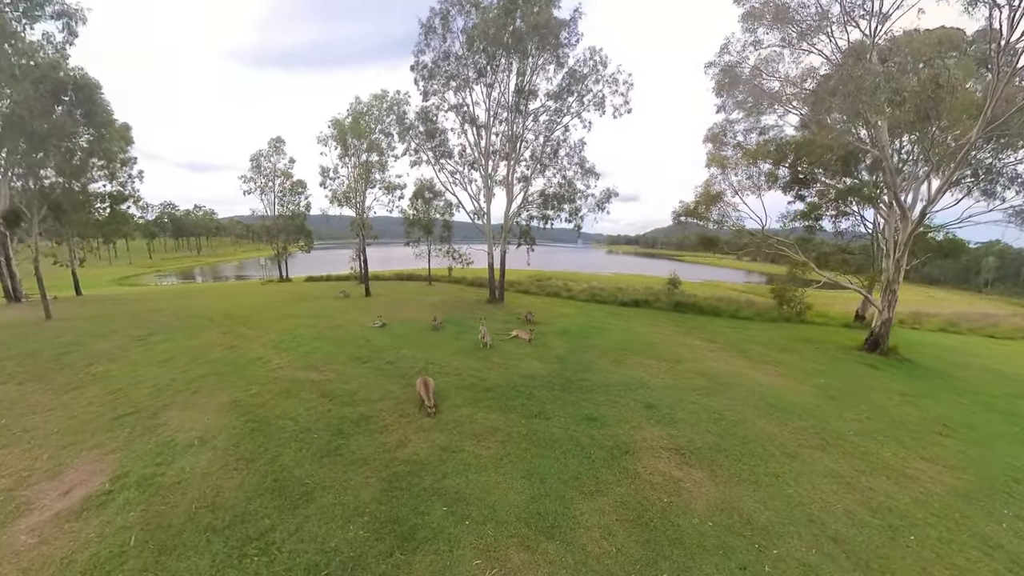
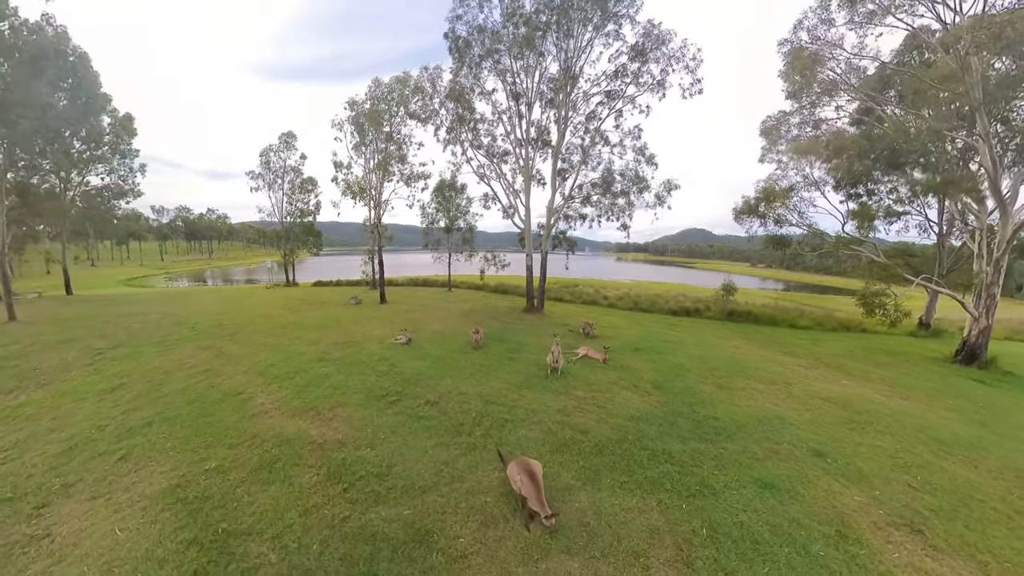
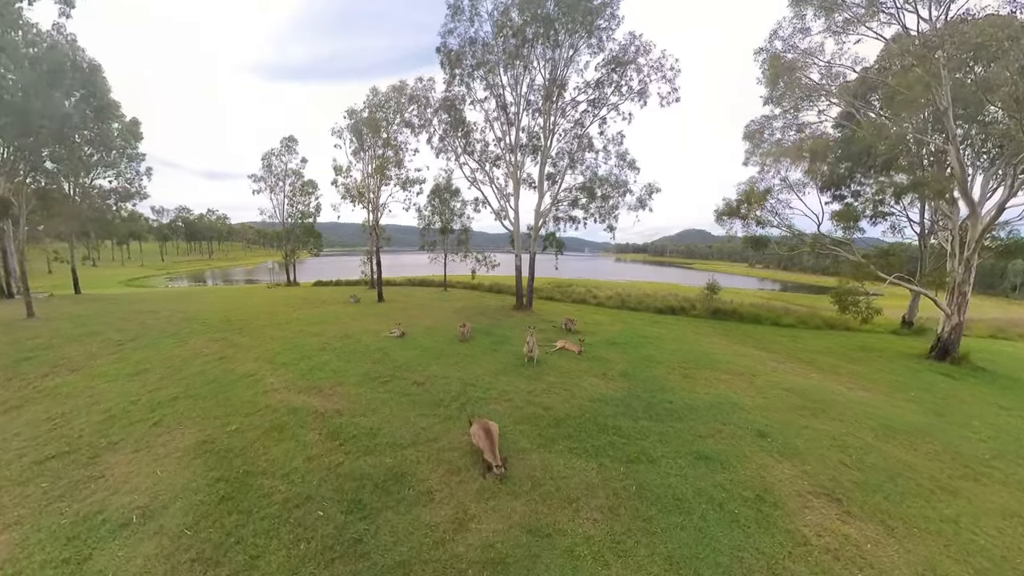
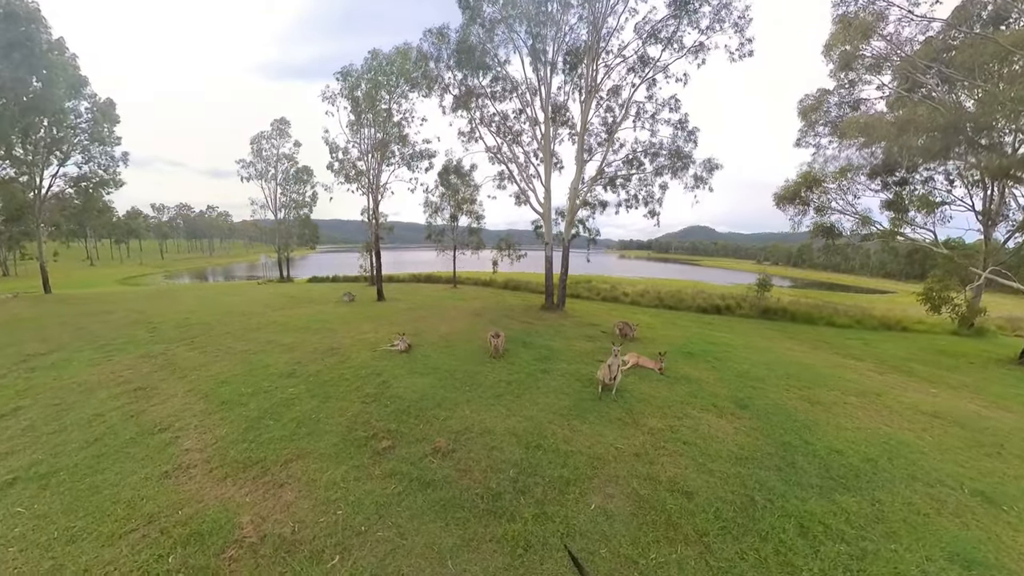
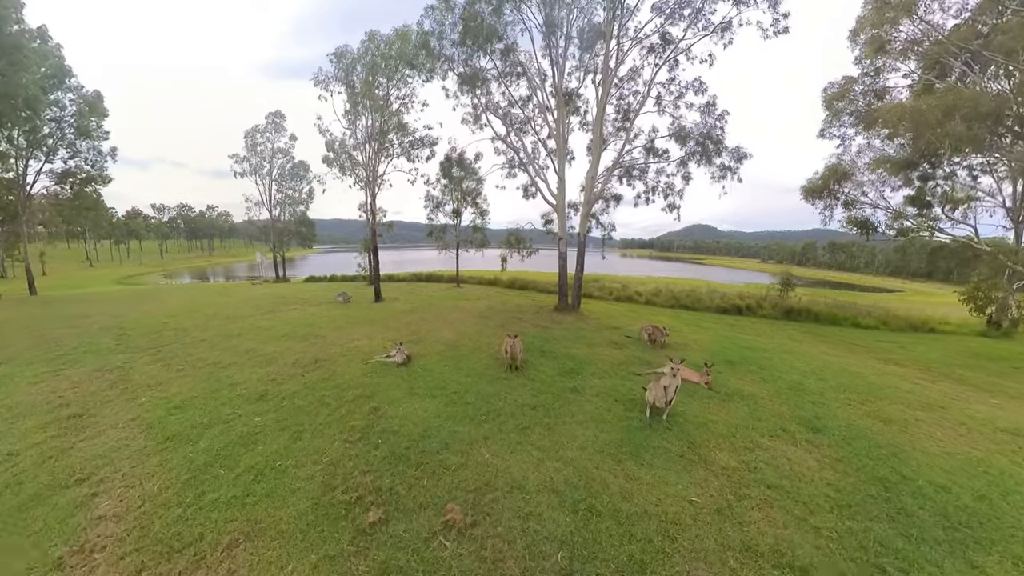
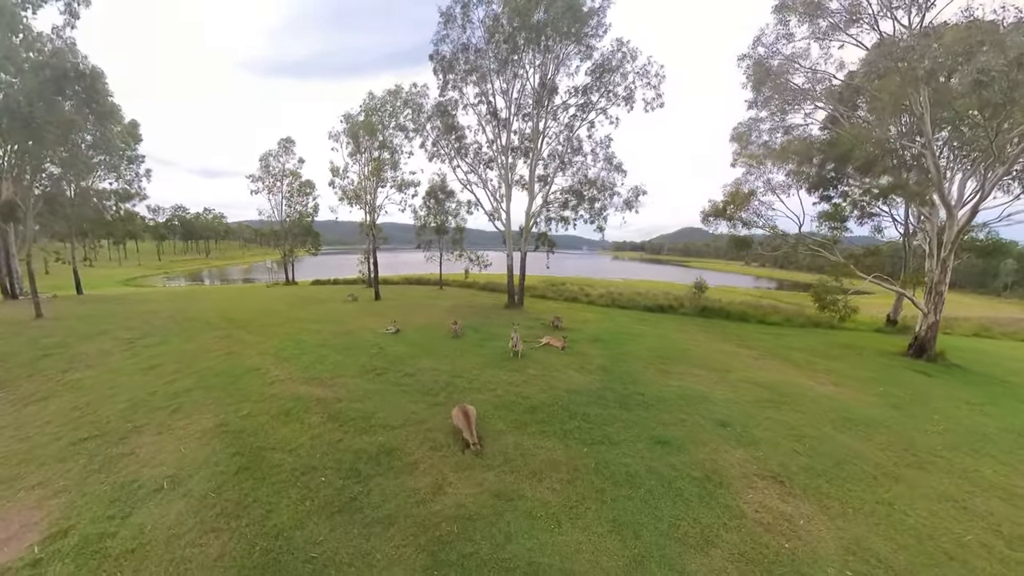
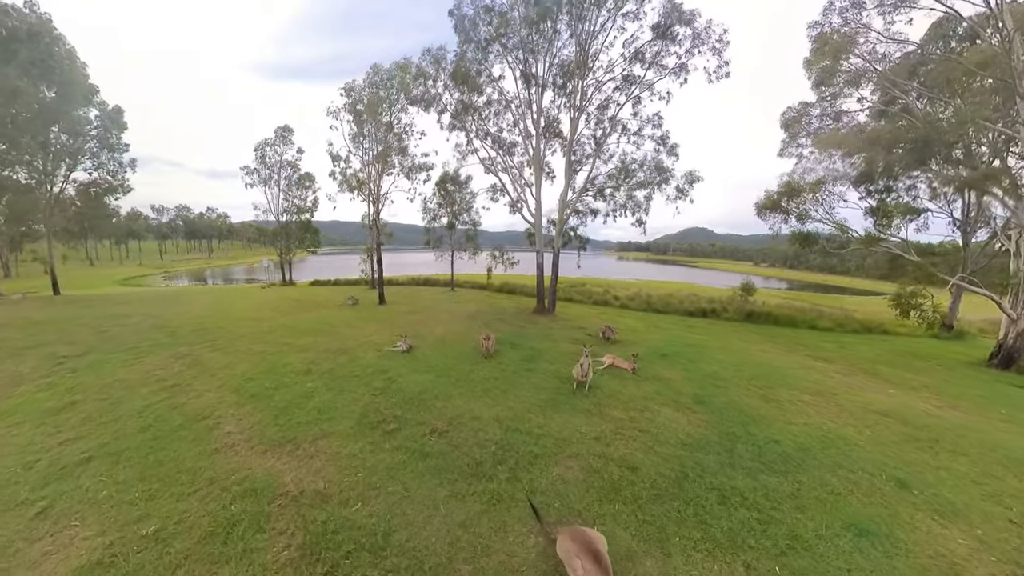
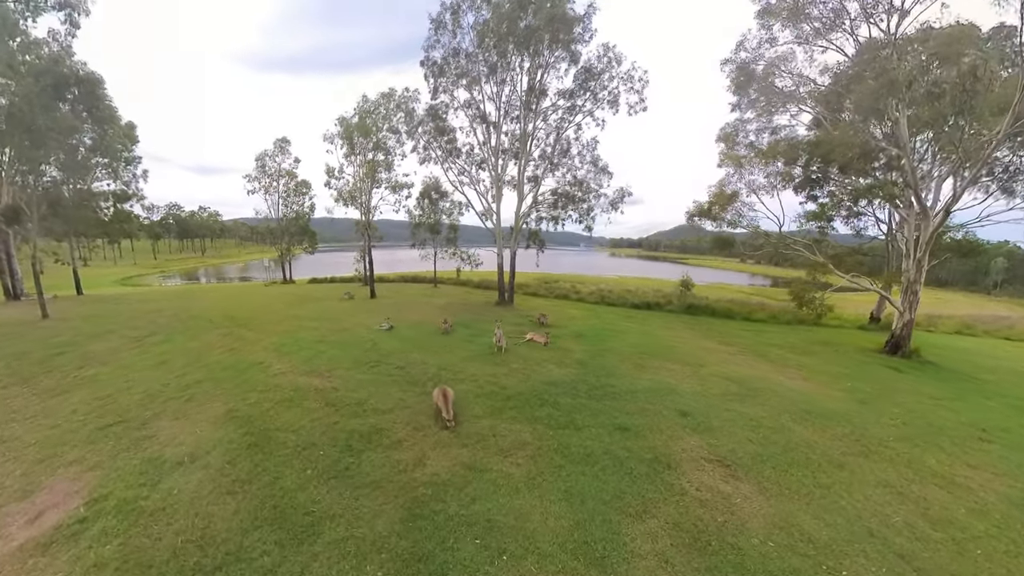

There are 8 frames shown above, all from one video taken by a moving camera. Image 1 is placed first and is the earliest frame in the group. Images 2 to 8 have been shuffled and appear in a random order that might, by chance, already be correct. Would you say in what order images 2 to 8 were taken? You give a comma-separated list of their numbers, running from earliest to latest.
8, 6, 3, 2, 7, 4, 5
